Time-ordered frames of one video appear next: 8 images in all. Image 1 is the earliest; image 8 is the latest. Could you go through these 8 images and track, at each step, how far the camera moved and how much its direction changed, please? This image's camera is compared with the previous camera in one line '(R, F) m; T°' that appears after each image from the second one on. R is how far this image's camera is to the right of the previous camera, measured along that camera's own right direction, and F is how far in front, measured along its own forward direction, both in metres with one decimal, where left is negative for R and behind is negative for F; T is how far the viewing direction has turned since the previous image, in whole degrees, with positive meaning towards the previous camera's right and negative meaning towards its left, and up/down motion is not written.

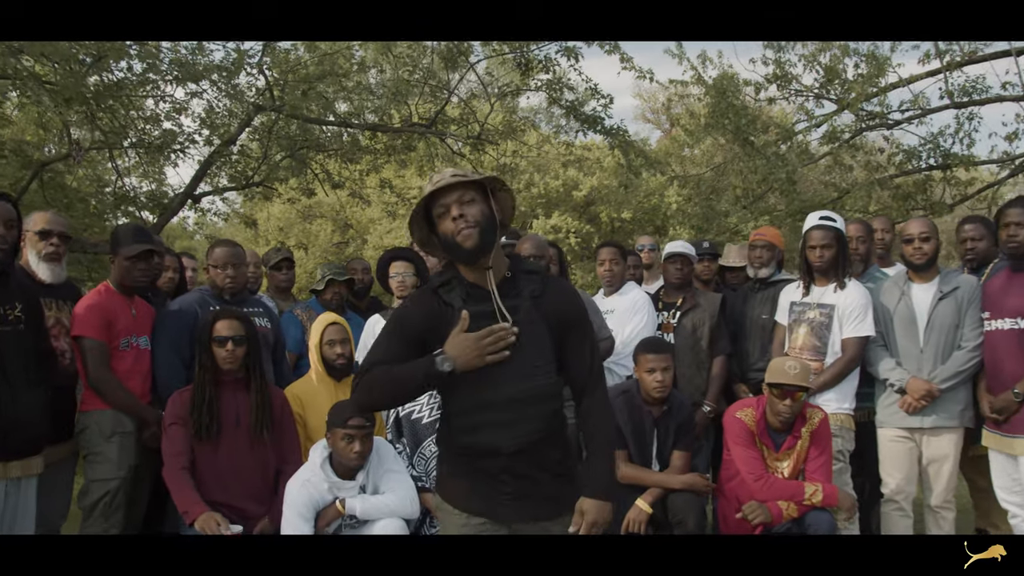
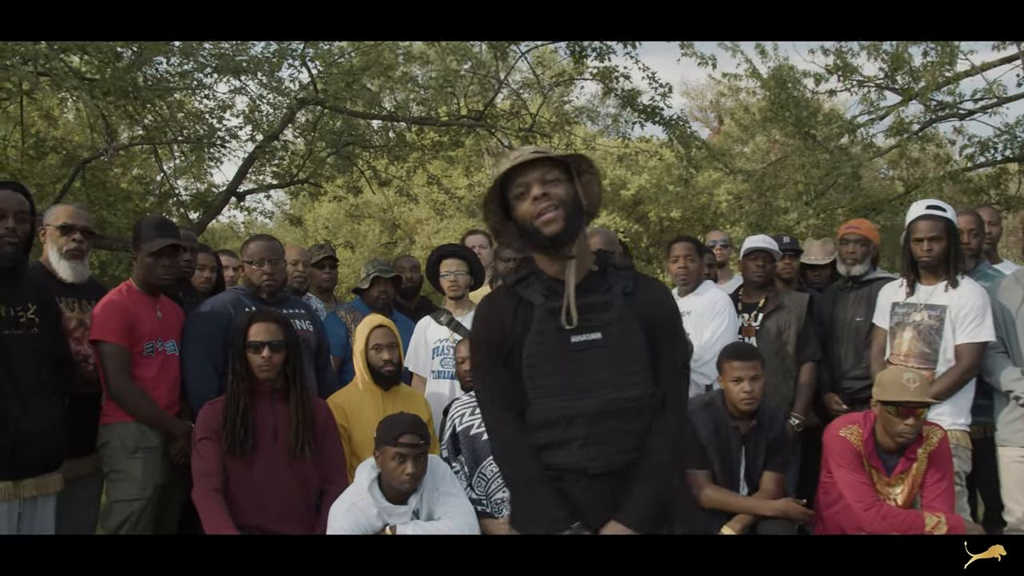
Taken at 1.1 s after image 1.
(-0.1, +0.7) m; -3°
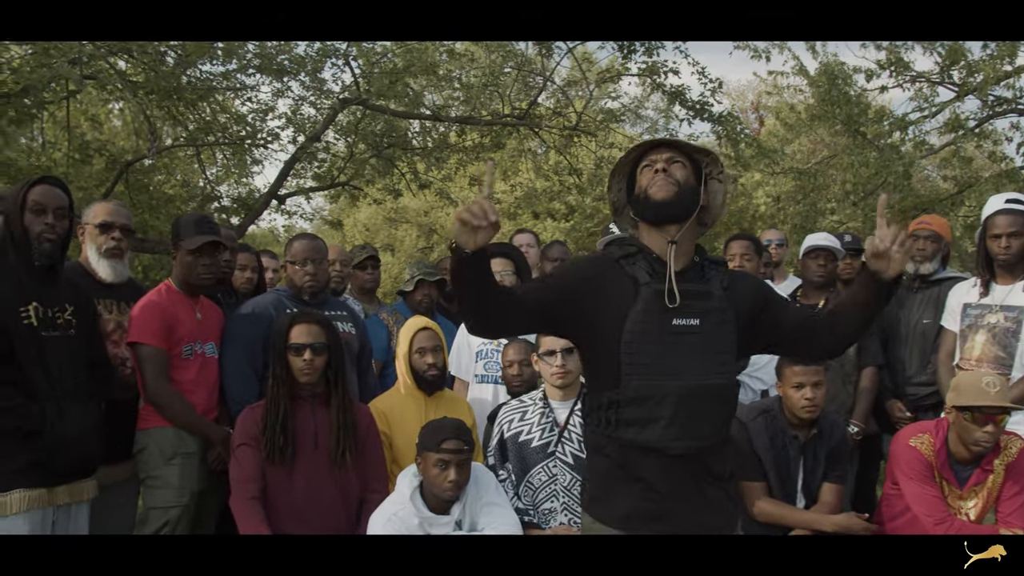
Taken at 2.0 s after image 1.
(-0.1, +0.2) m; -2°
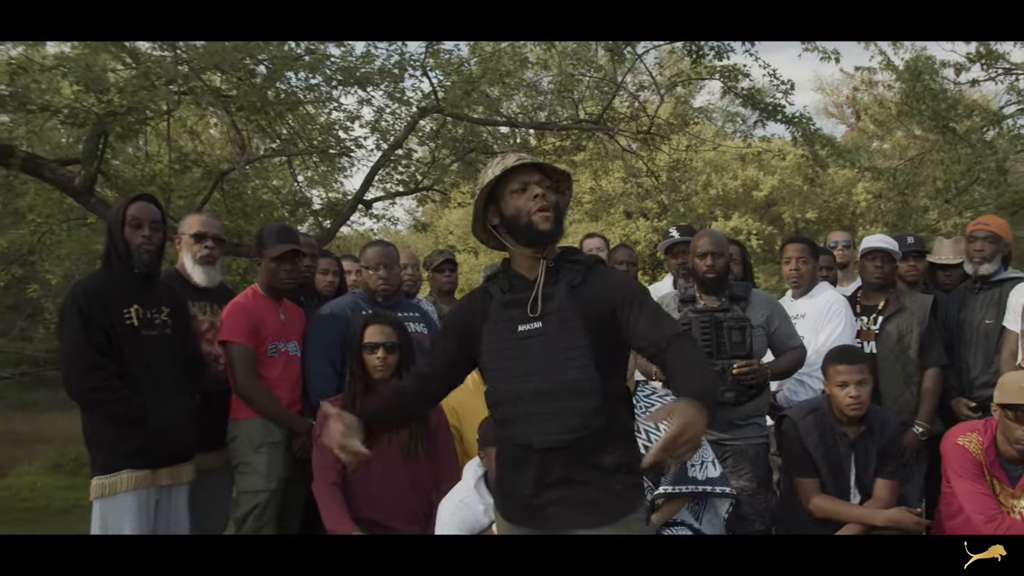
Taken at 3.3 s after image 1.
(+0.2, -0.3) m; -6°
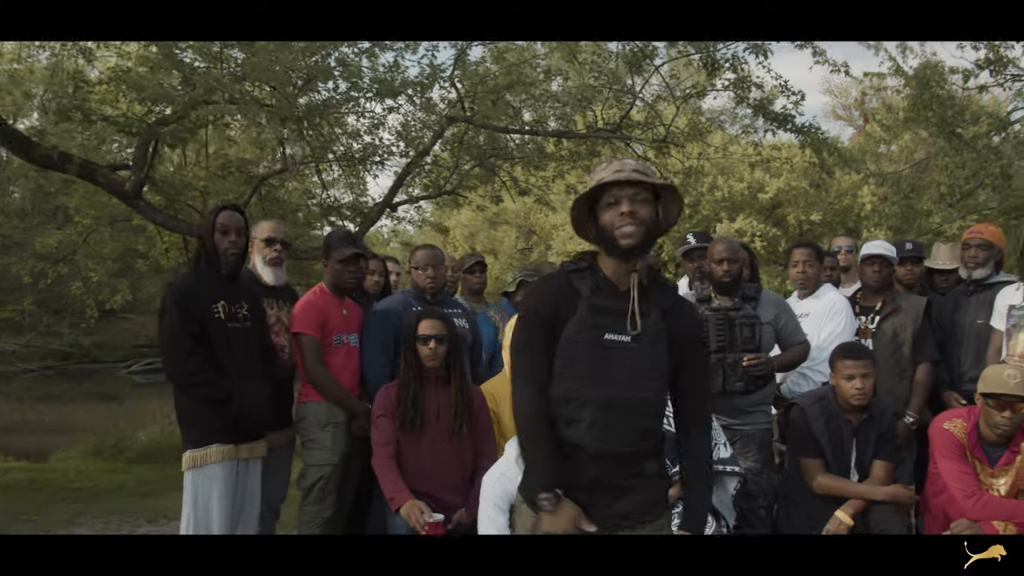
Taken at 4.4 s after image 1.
(-0.2, -0.7) m; -1°
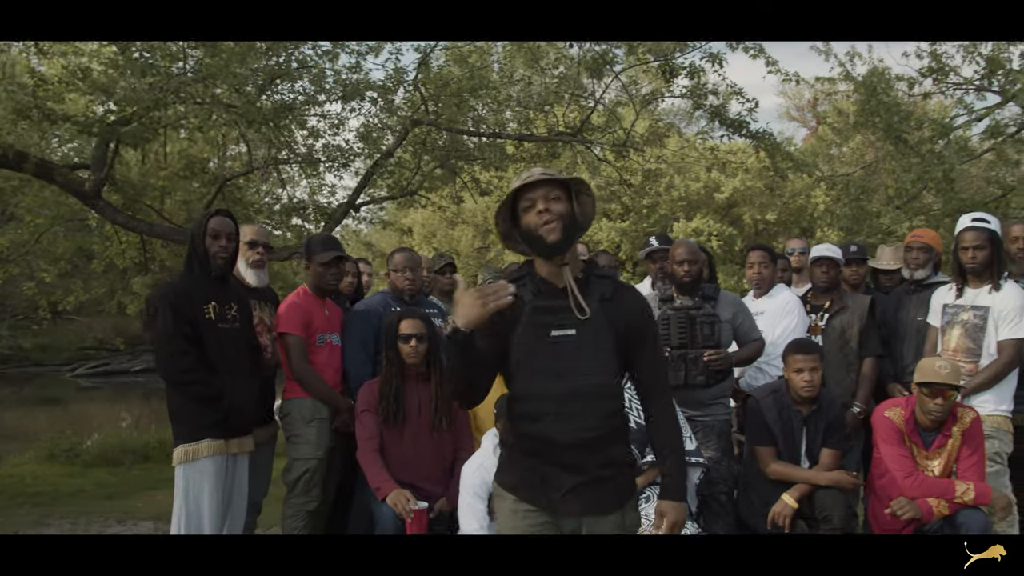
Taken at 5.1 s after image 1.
(-0.1, -0.4) m; +3°
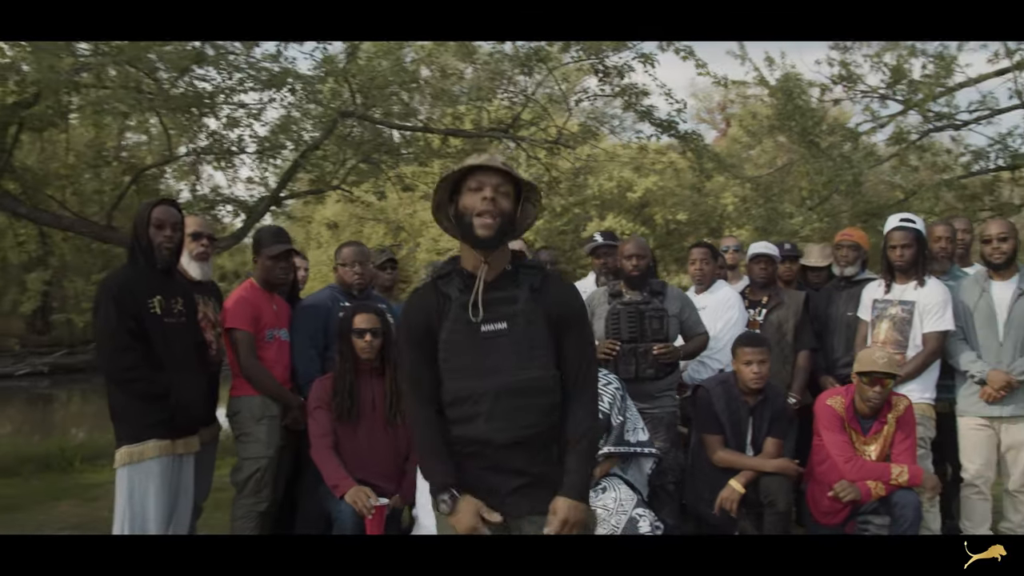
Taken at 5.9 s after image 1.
(-0.3, 0.0) m; +6°
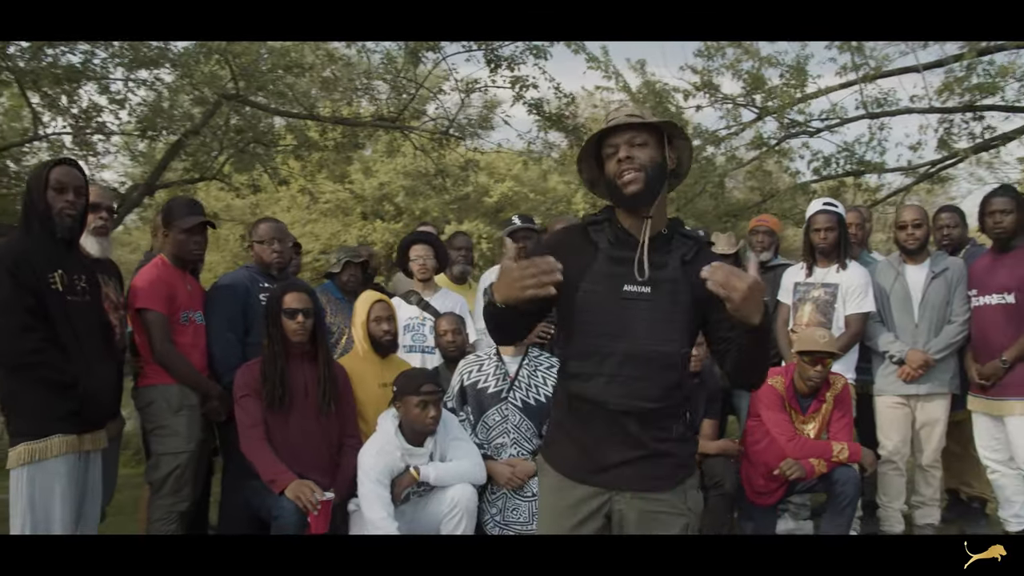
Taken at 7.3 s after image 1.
(-0.6, +0.3) m; +10°
